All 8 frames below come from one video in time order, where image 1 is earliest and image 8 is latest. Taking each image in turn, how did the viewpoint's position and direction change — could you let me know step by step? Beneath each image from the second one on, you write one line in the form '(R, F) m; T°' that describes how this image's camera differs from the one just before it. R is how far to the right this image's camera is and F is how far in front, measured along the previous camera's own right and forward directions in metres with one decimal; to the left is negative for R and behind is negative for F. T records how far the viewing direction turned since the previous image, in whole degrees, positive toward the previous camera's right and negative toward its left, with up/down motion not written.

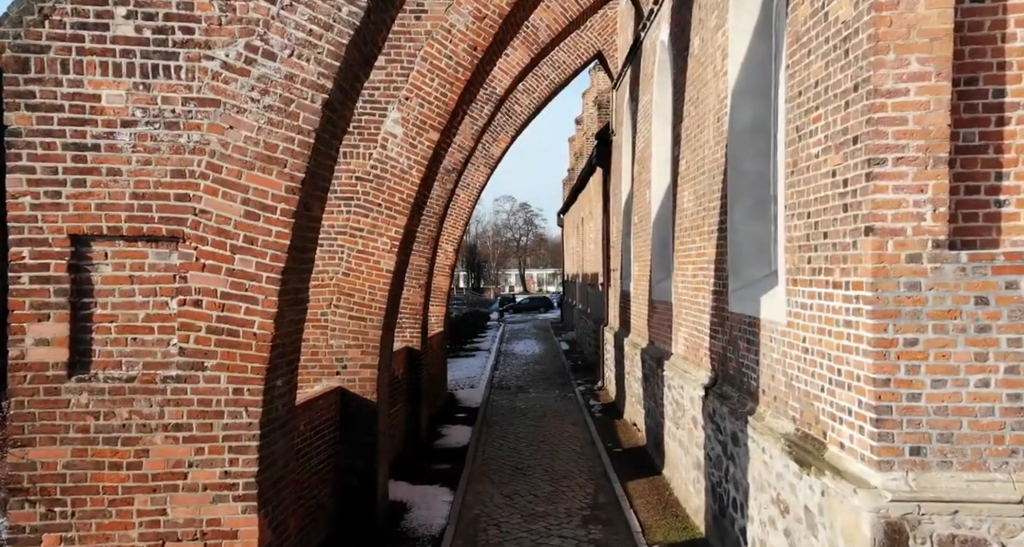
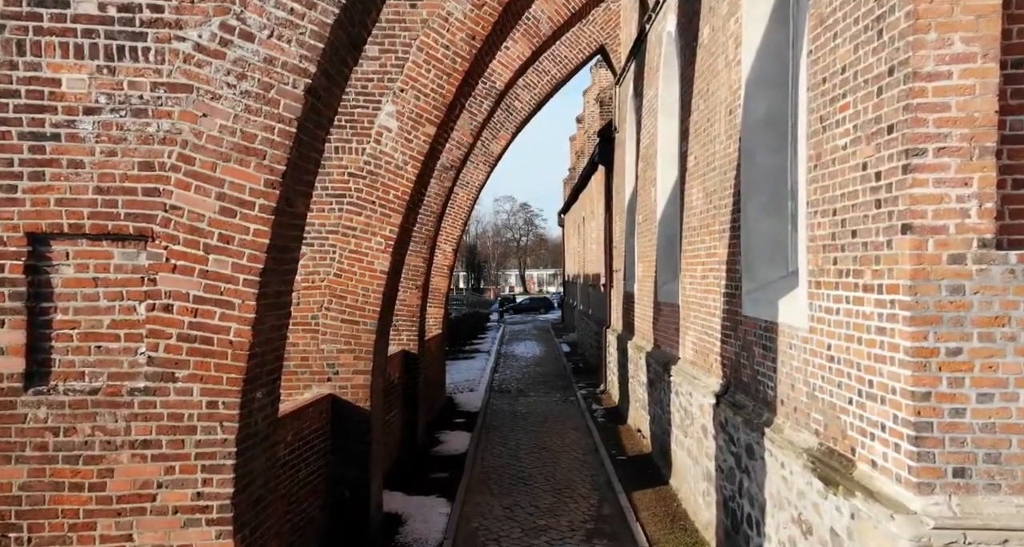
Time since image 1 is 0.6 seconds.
(0.0, +0.3) m; 0°
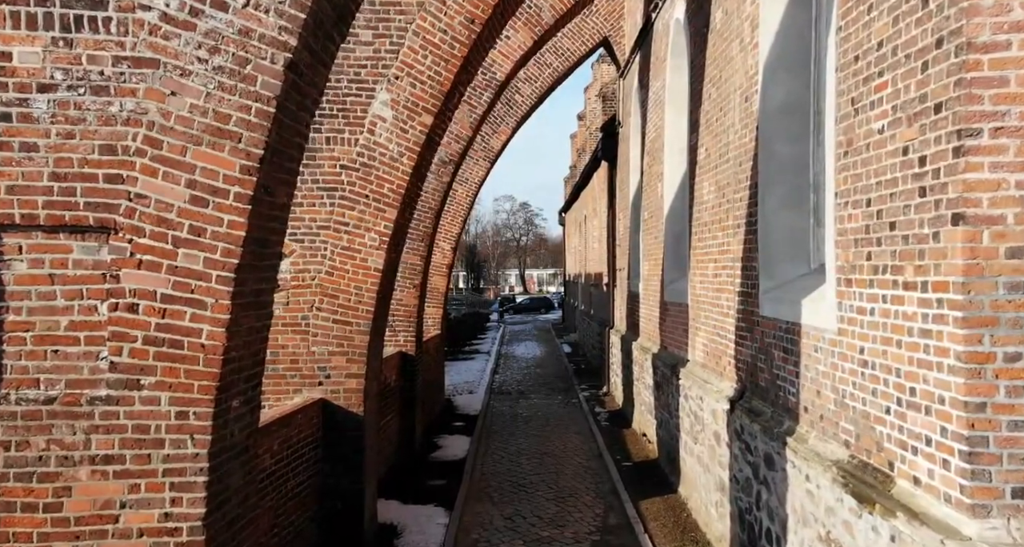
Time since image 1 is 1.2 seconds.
(0.0, +0.3) m; 0°
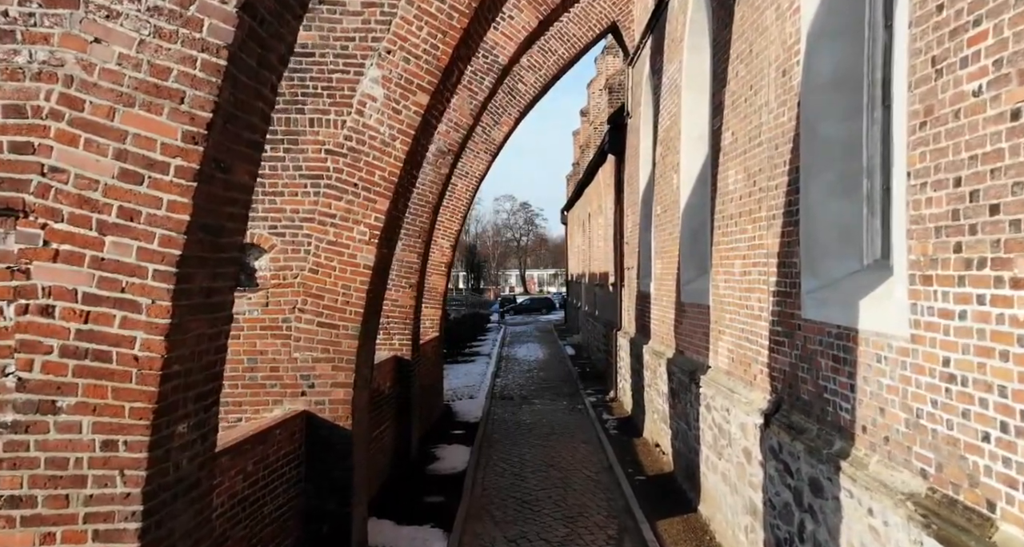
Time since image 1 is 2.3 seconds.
(0.0, +0.6) m; 0°
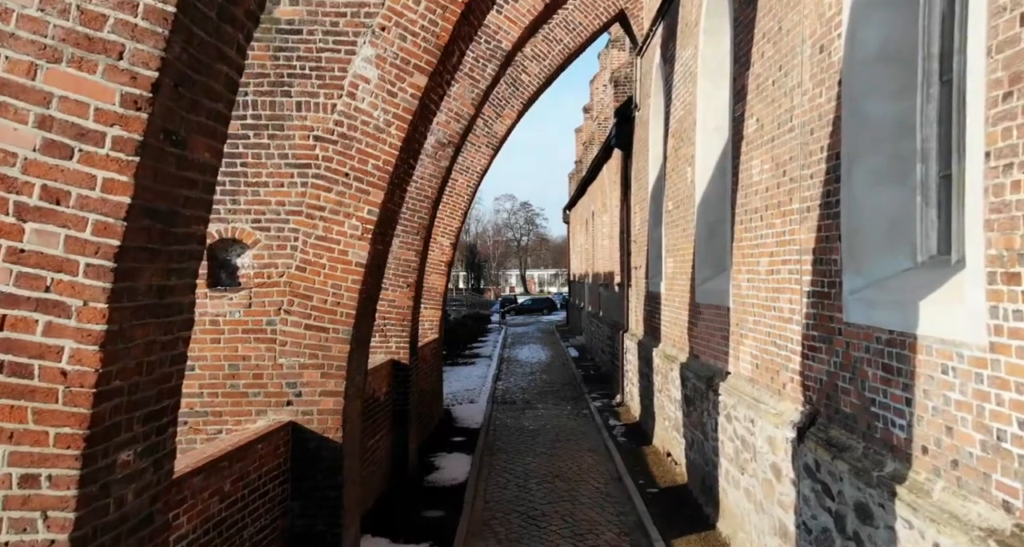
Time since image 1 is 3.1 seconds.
(0.0, +0.5) m; 0°
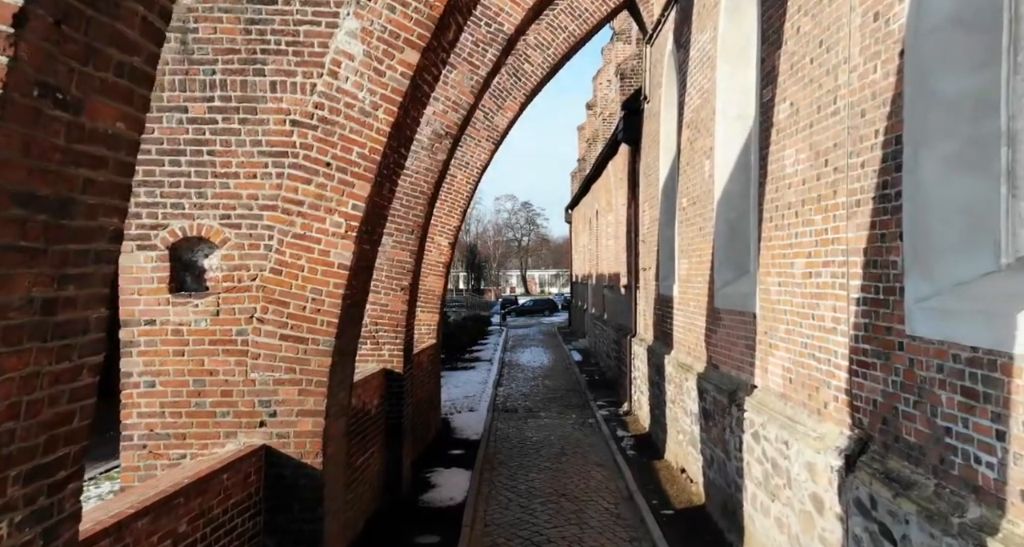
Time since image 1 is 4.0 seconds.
(0.0, +0.6) m; 0°
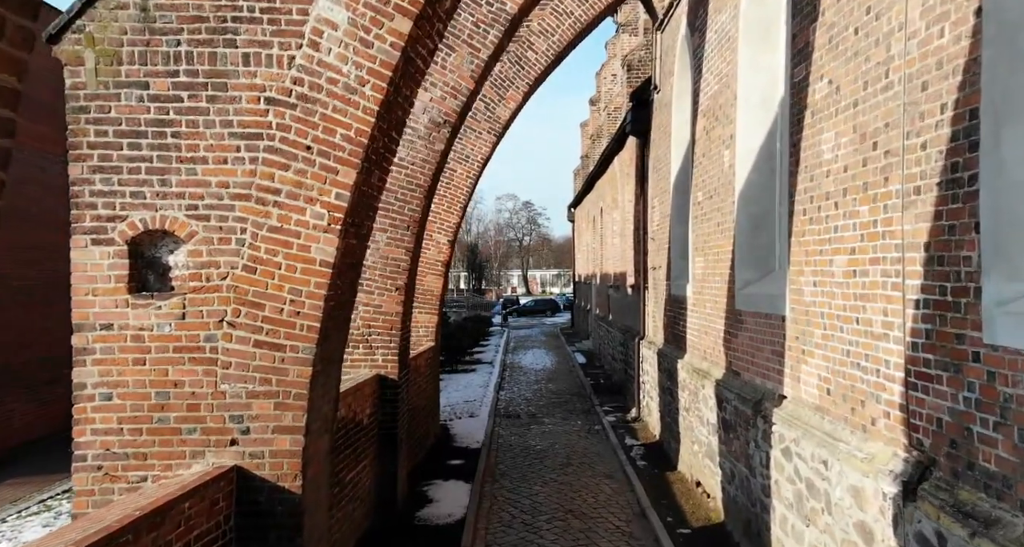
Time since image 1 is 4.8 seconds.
(0.0, +0.5) m; 0°
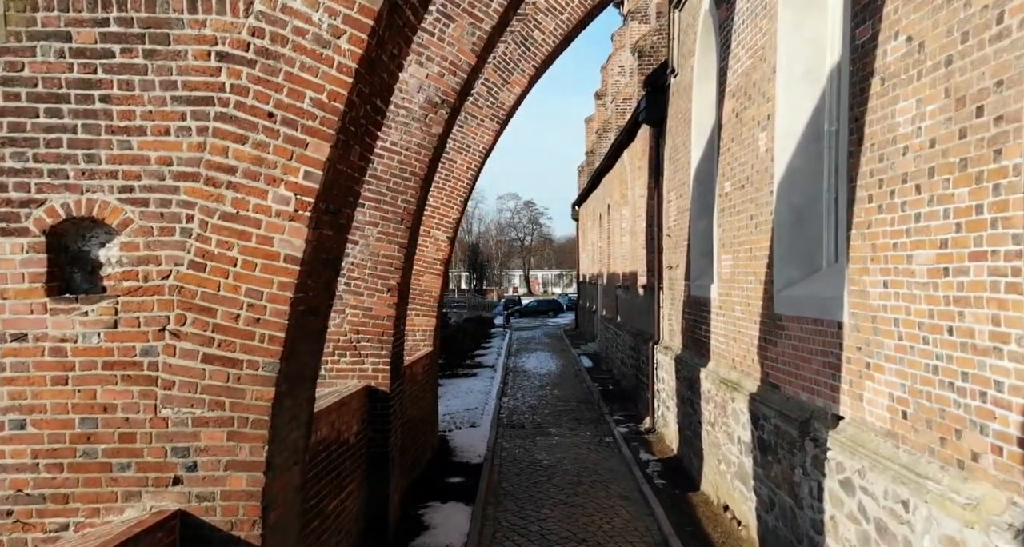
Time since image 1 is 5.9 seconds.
(0.0, +0.7) m; 0°
